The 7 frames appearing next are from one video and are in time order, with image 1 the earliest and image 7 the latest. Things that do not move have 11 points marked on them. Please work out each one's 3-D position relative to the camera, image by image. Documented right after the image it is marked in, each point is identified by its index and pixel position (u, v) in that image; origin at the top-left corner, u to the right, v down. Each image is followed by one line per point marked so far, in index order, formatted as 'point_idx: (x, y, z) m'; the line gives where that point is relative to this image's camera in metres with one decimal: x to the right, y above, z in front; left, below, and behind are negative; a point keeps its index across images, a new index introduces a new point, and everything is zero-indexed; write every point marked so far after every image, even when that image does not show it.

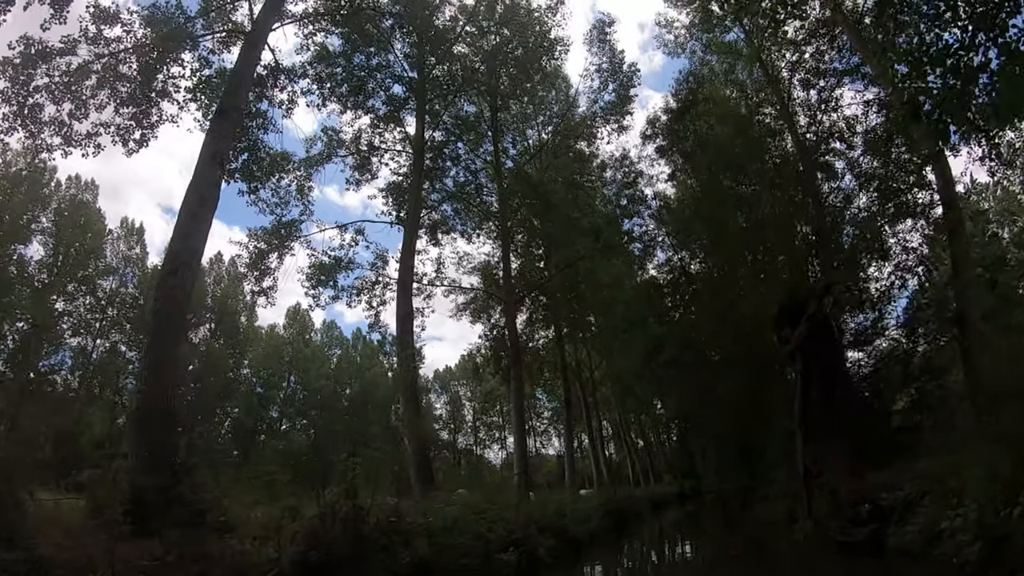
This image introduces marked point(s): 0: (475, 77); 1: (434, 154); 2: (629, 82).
0: (-0.9, +4.6, +15.1) m
1: (-1.8, +3.0, +15.0) m
2: (+3.1, +5.6, +18.7) m
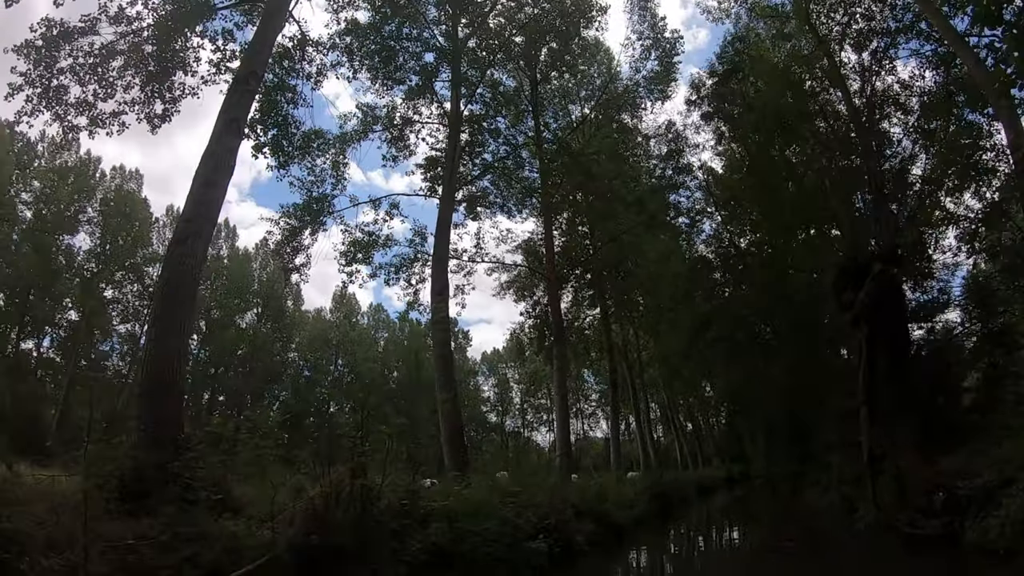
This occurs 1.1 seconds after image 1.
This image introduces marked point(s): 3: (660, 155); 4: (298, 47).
0: (0.0, +5.1, +14.7) m
1: (-0.9, +3.4, +14.6) m
2: (+4.1, +6.2, +18.0) m
3: (+4.1, +3.8, +19.7) m
4: (-3.3, +3.7, +10.7) m
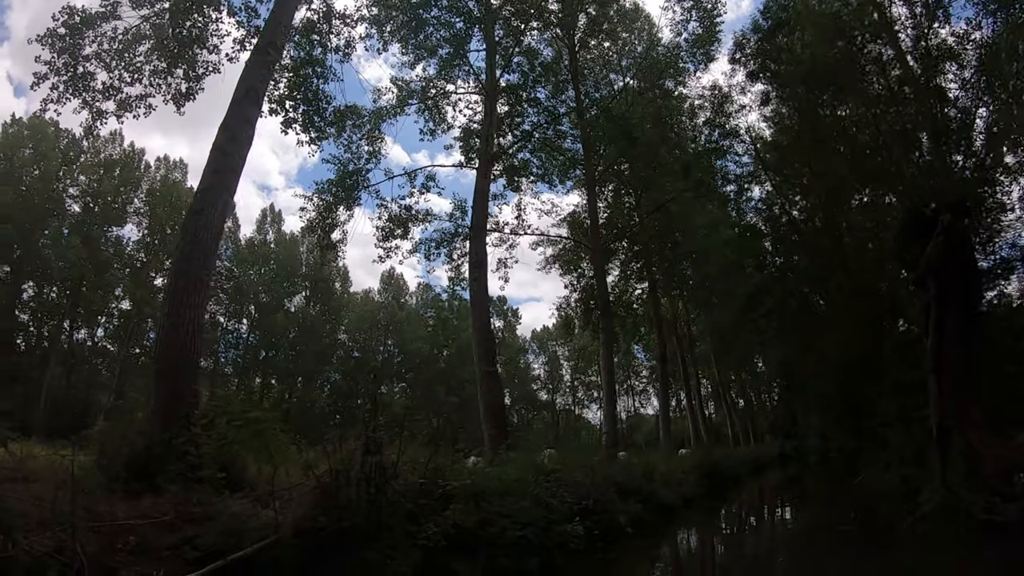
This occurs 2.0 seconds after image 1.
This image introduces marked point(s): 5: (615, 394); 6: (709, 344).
0: (+0.7, +5.6, +14.3) m
1: (-0.2, +3.9, +14.3) m
2: (+5.0, +6.9, +17.2) m
3: (+5.2, +4.6, +18.9) m
4: (-2.8, +4.0, +10.5) m
5: (+2.2, -2.6, +17.2) m
6: (+4.9, -1.4, +17.7) m
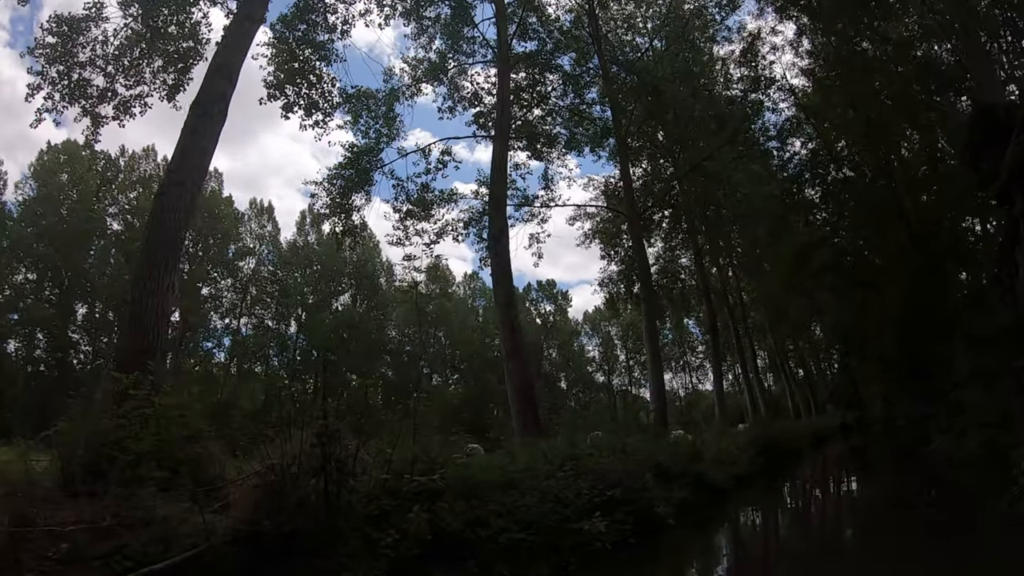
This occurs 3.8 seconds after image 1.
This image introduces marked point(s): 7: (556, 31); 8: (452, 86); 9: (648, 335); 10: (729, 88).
0: (+1.0, +6.0, +13.6) m
1: (+0.3, +4.3, +13.7) m
2: (+5.4, +7.7, +16.2) m
3: (+5.9, +5.4, +17.9) m
4: (-2.6, +4.1, +10.2) m
5: (+3.4, -2.0, +16.6) m
6: (+6.0, -0.5, +16.9) m
7: (+0.9, +5.2, +14.1) m
8: (-0.9, +3.4, +12.2) m
9: (+3.3, -1.1, +17.2) m
10: (+5.5, +5.1, +17.7) m
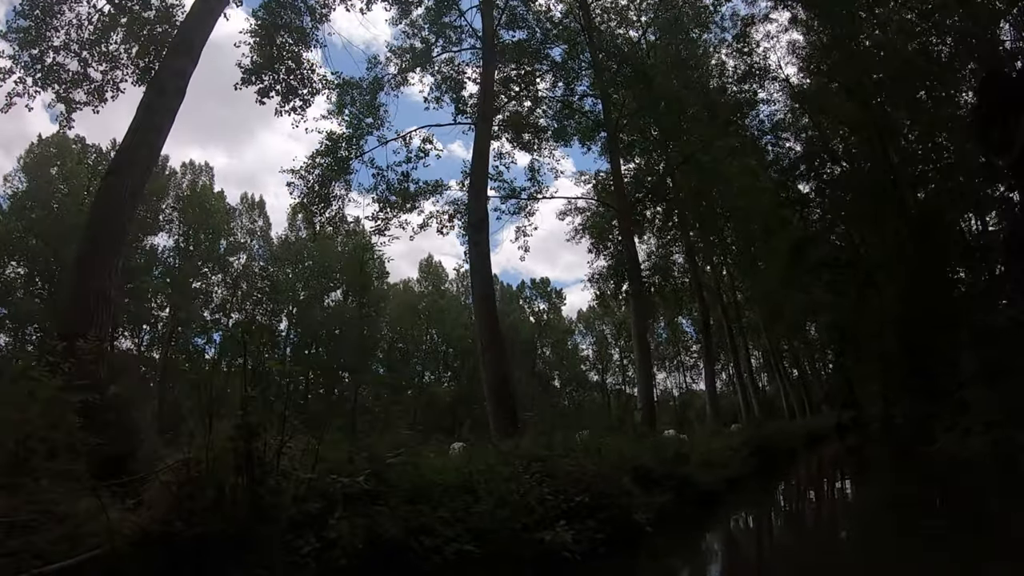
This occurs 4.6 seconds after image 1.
0: (+0.9, +6.1, +13.3) m
1: (+0.1, +4.4, +13.5) m
2: (+5.3, +7.7, +16.0) m
3: (+5.7, +5.5, +17.7) m
4: (-2.7, +4.2, +9.9) m
5: (+3.2, -1.9, +16.4) m
6: (+5.8, -0.5, +16.7) m
7: (+0.7, +5.3, +13.9) m
8: (-1.1, +3.5, +11.9) m
9: (+3.1, -1.1, +17.0) m
10: (+5.3, +5.1, +17.5) m
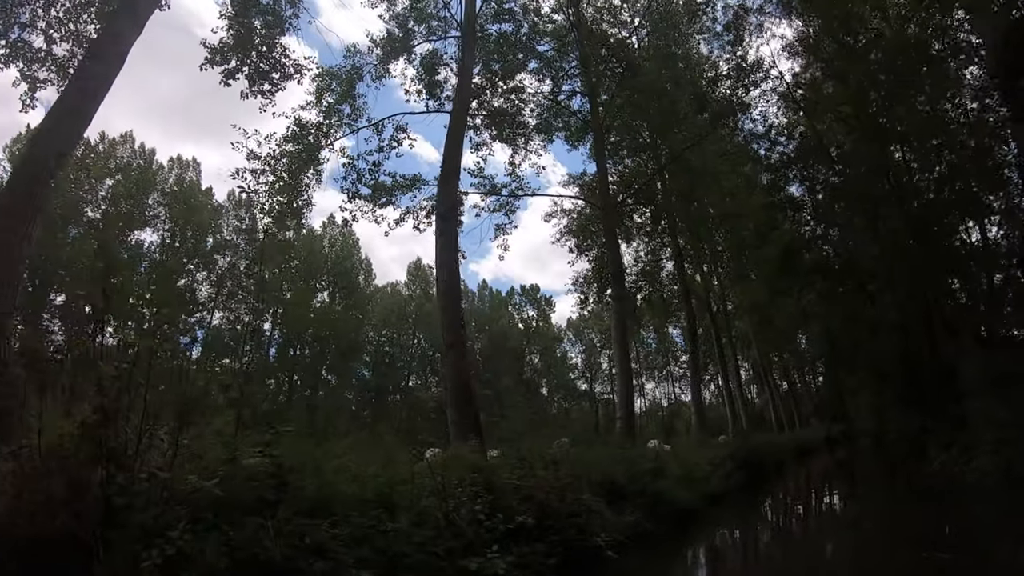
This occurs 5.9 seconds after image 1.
0: (+0.7, +6.0, +13.1) m
1: (-0.1, +4.3, +13.2) m
2: (+5.2, +7.5, +15.8) m
3: (+5.5, +5.2, +17.5) m
4: (-2.9, +4.2, +9.6) m
5: (+2.8, -2.1, +16.0) m
6: (+5.5, -0.7, +16.4) m
7: (+0.6, +5.2, +13.6) m
8: (-1.3, +3.4, +11.6) m
9: (+2.7, -1.2, +16.7) m
10: (+5.1, +4.9, +17.3) m
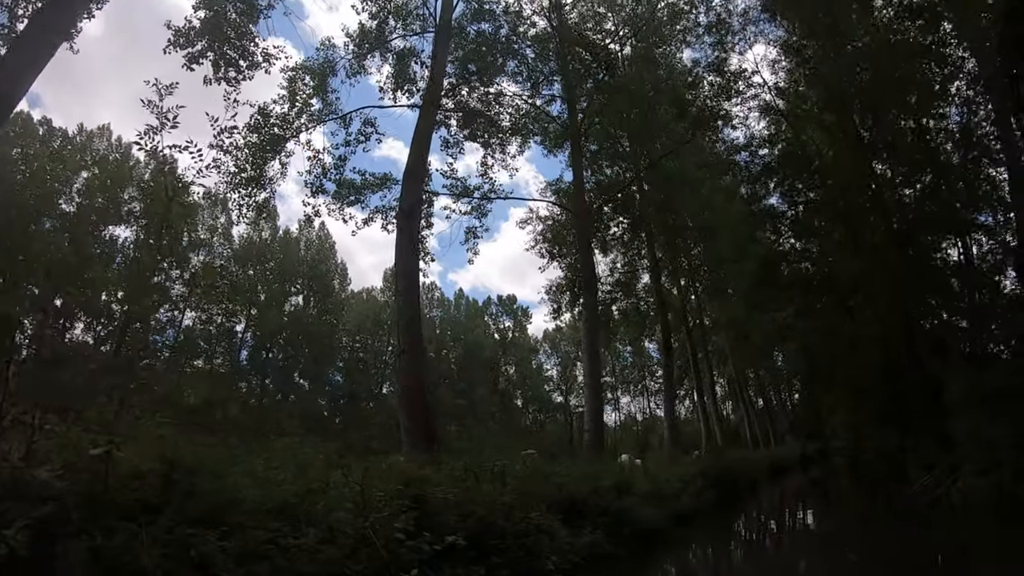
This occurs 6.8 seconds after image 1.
0: (+0.4, +5.8, +12.9) m
1: (-0.4, +4.2, +13.0) m
2: (+4.8, +7.2, +15.8) m
3: (+5.1, +4.9, +17.5) m
4: (-3.1, +4.2, +9.3) m
5: (+2.2, -2.3, +15.8) m
6: (+4.9, -1.1, +16.3) m
7: (+0.2, +5.0, +13.5) m
8: (-1.6, +3.4, +11.4) m
9: (+2.1, -1.5, +16.5) m
10: (+4.7, +4.5, +17.3) m
